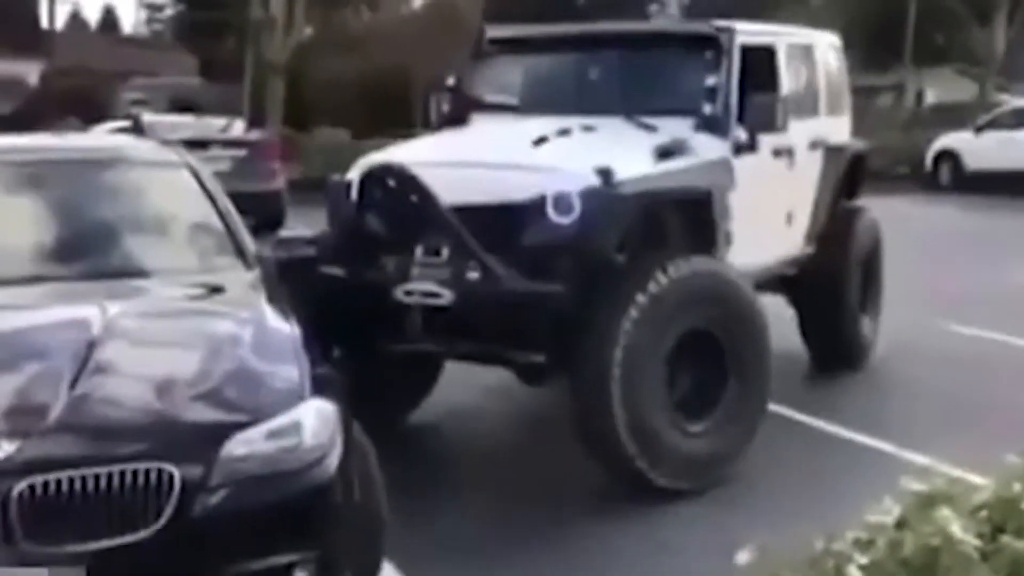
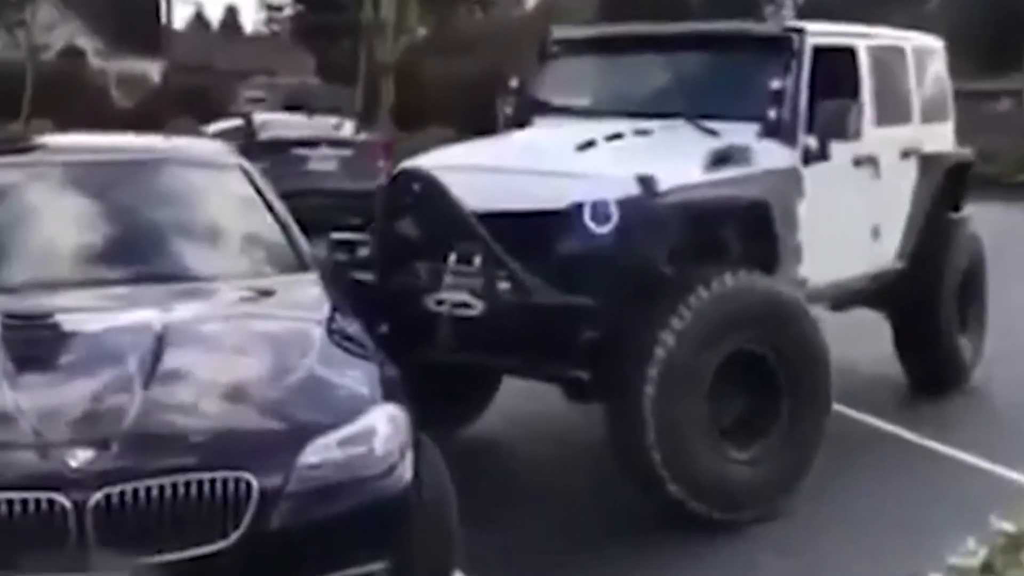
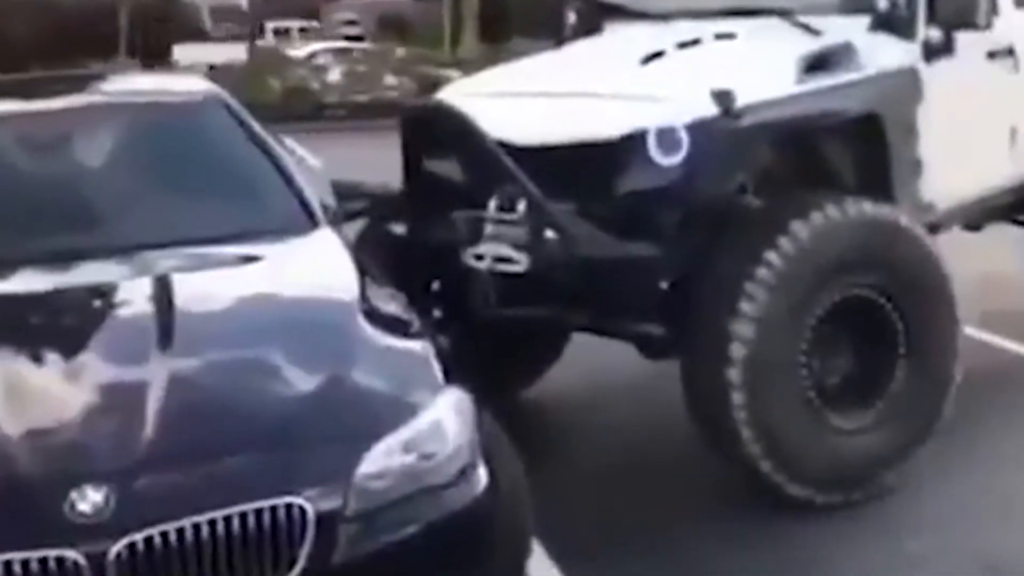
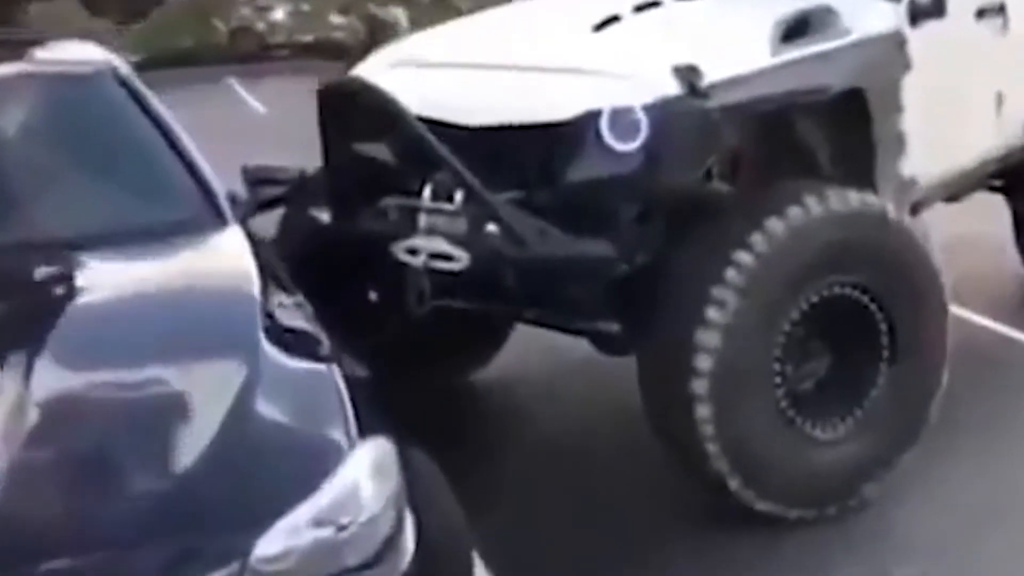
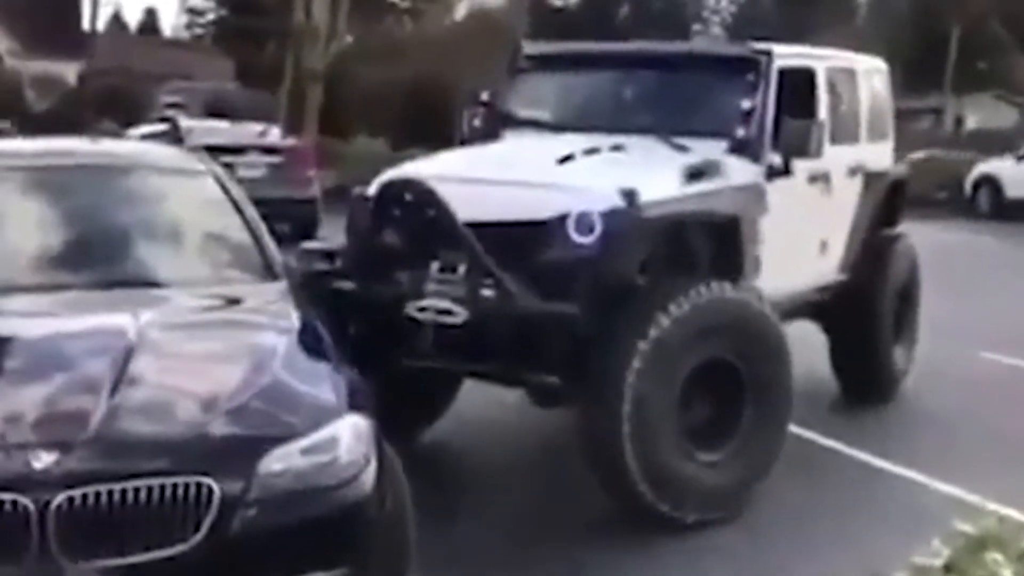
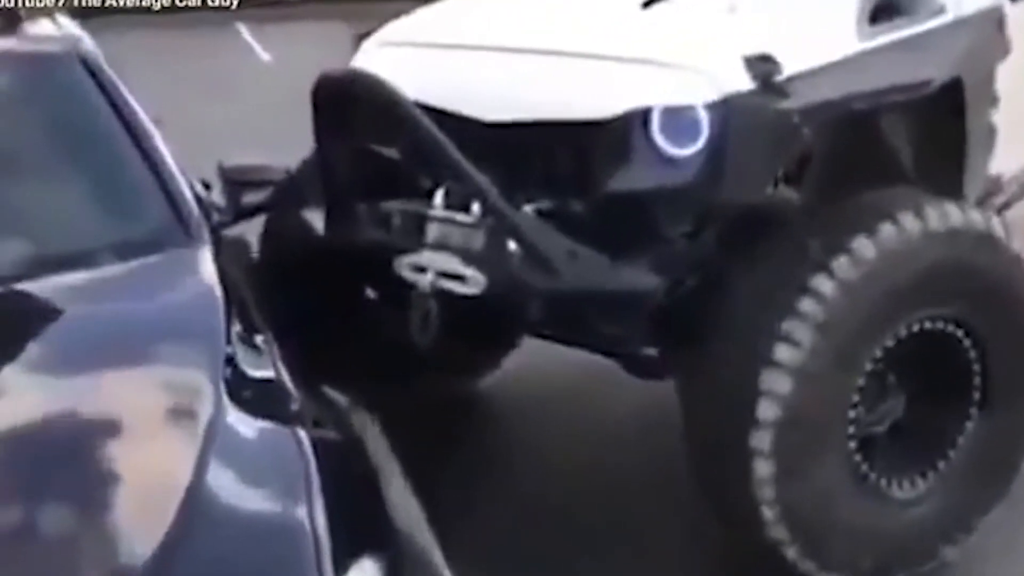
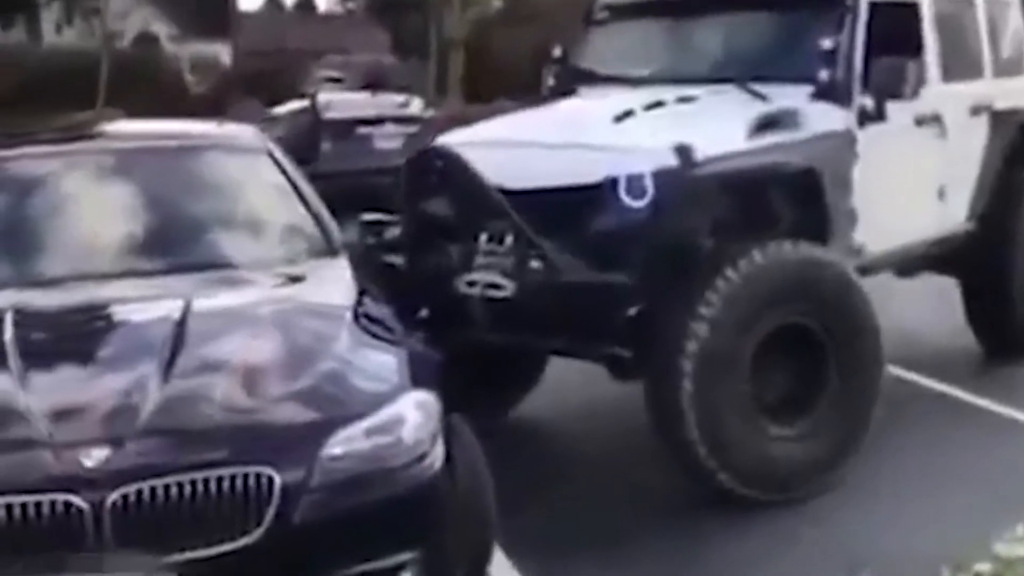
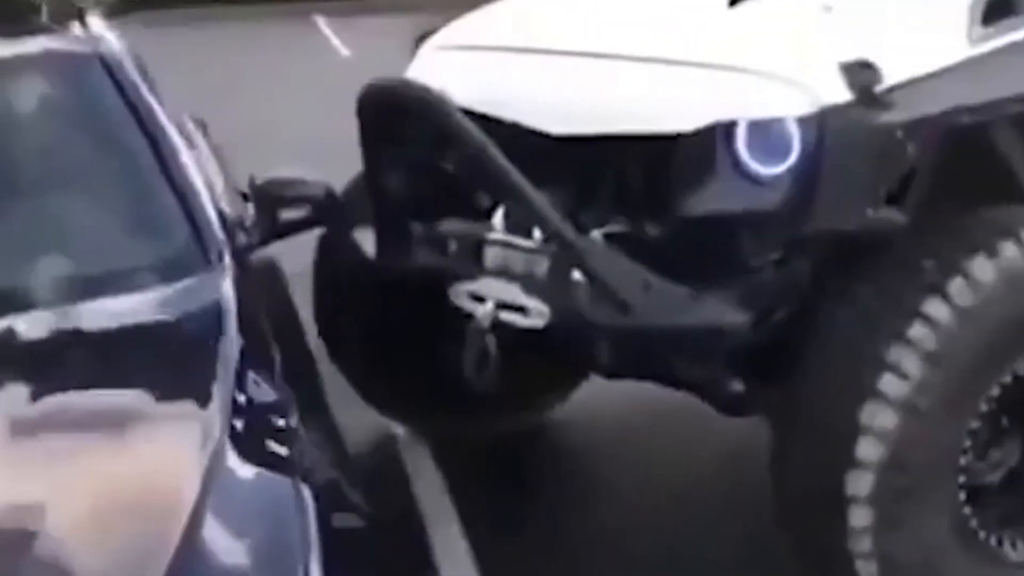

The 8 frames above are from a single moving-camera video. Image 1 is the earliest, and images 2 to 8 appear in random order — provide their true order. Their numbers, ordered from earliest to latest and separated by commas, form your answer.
5, 2, 7, 3, 4, 6, 8
